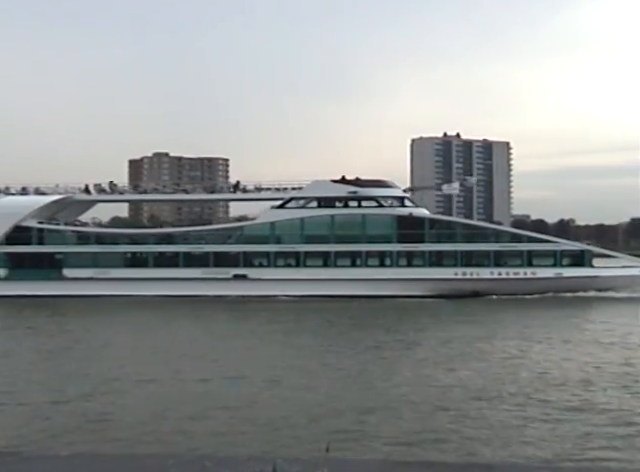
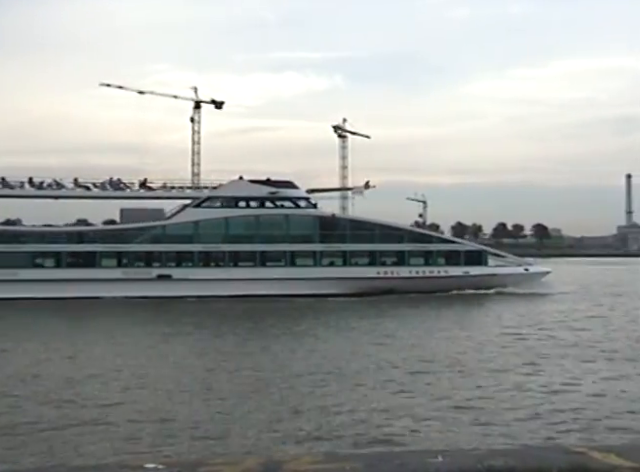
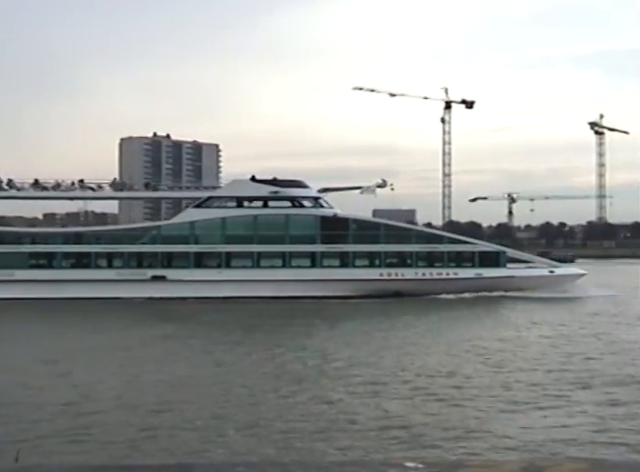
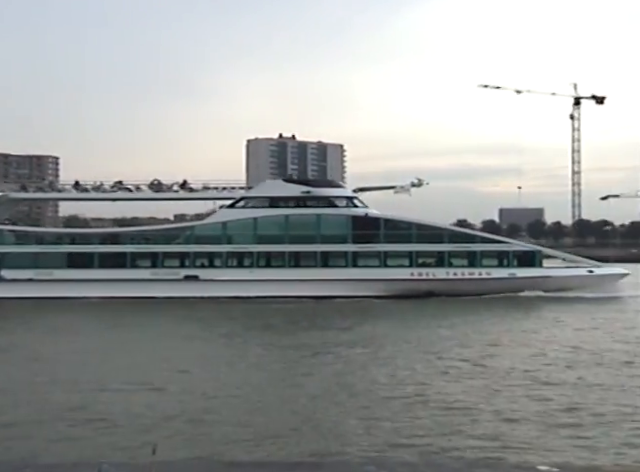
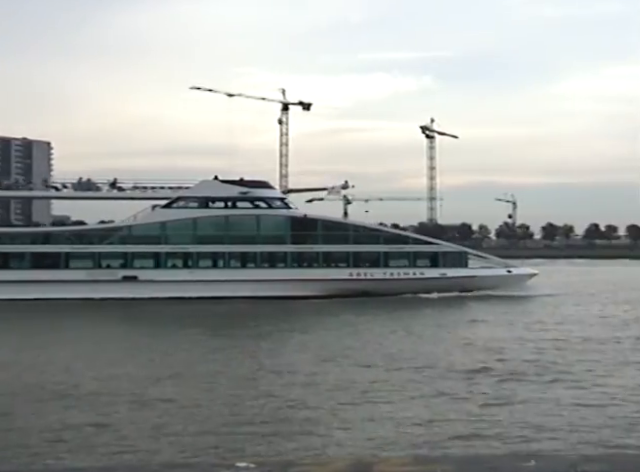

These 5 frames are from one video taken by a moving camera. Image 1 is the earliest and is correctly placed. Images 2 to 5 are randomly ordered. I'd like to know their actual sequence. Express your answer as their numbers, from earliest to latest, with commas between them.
4, 3, 5, 2
